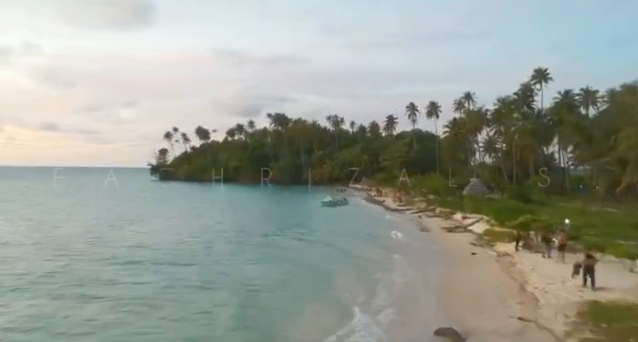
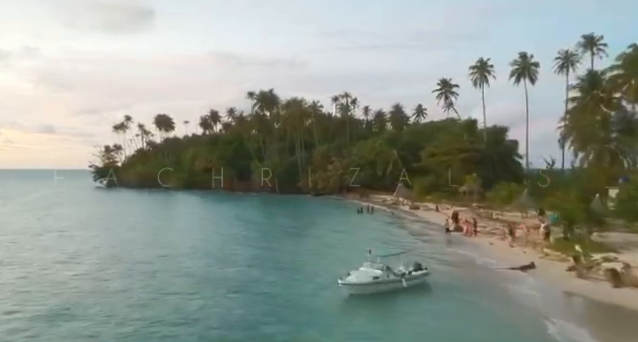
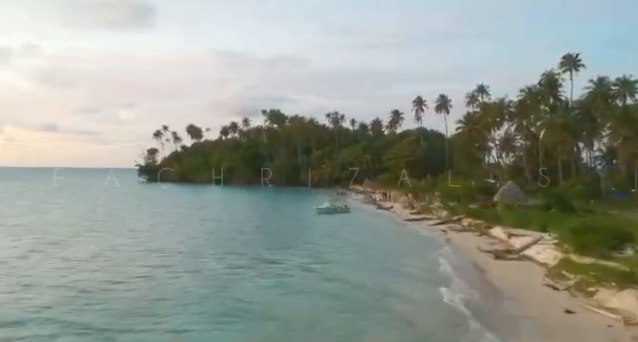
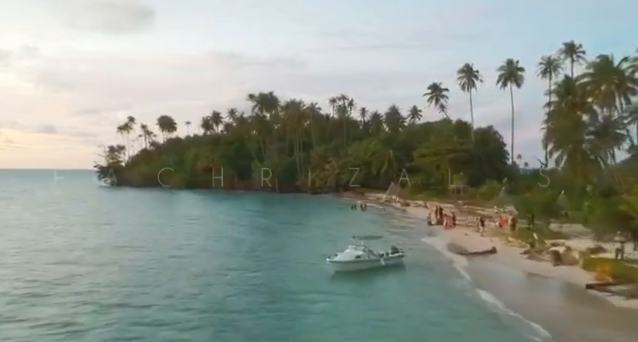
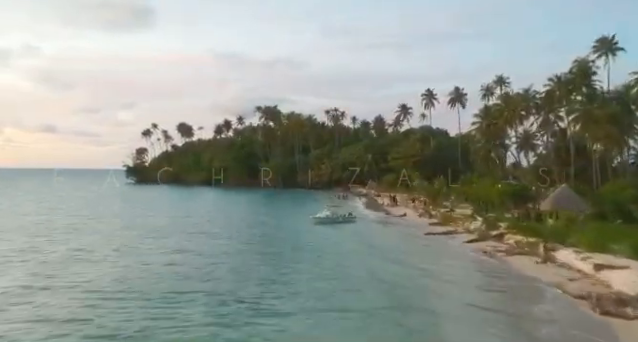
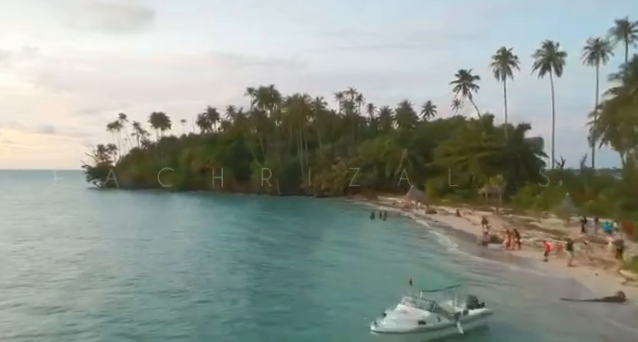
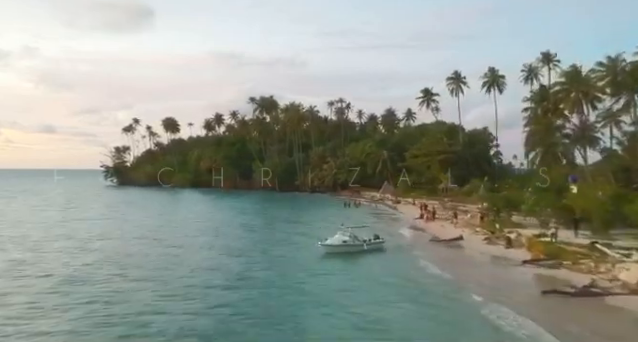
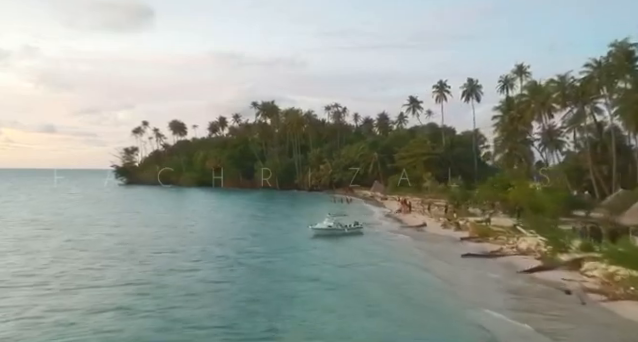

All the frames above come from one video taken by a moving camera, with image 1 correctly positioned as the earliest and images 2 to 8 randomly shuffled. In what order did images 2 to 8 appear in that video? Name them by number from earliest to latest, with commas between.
3, 5, 8, 7, 4, 2, 6
